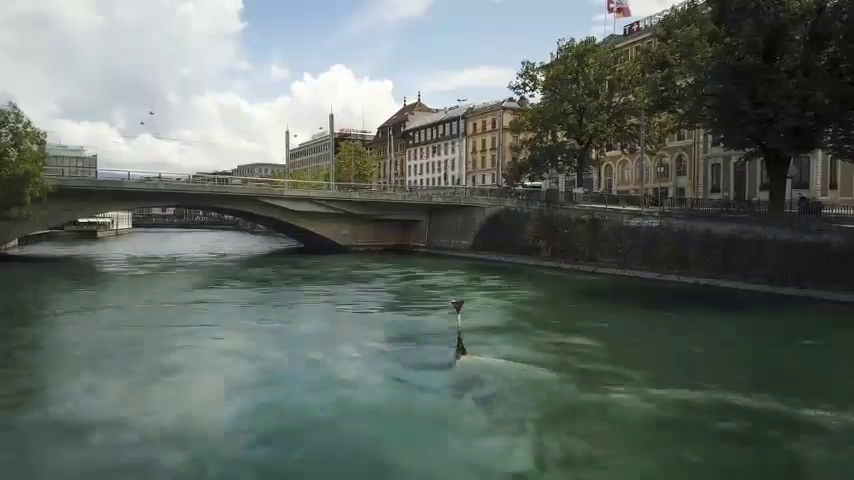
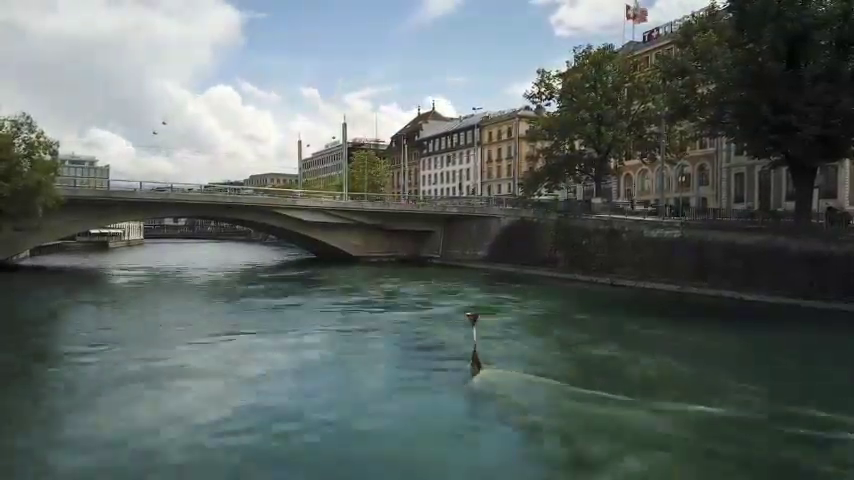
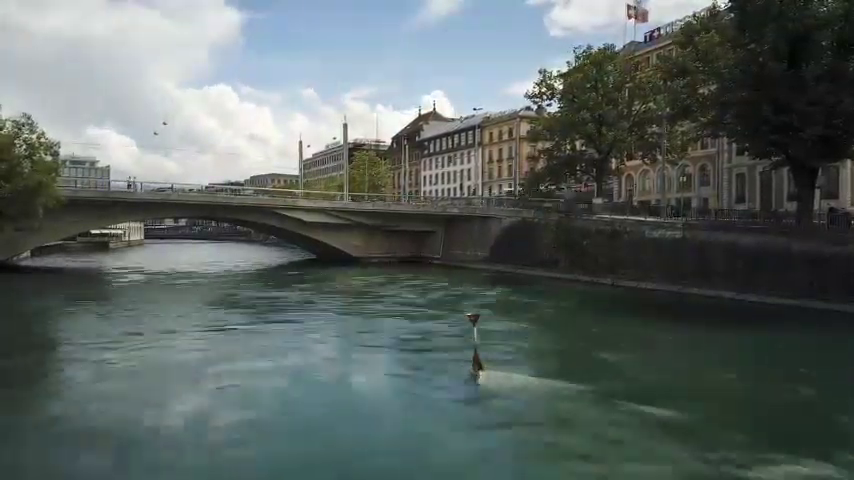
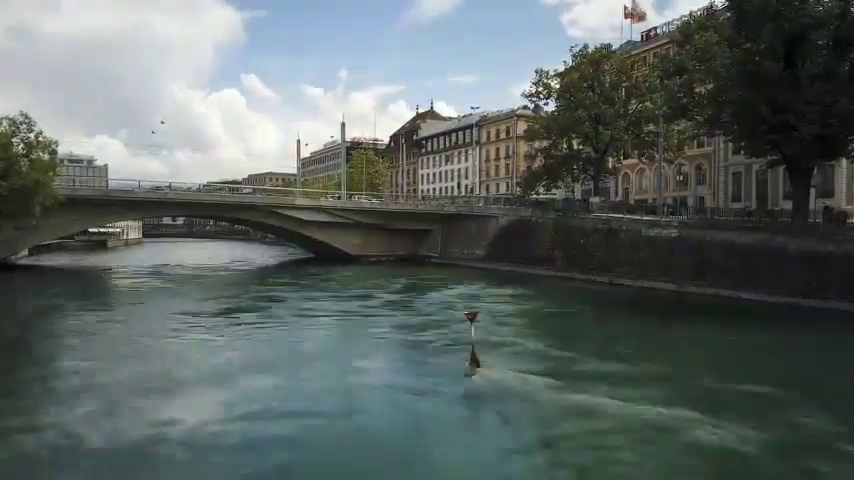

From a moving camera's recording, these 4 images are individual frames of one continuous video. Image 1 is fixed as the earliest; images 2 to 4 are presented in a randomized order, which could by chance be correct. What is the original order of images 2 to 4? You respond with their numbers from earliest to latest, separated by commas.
4, 2, 3
